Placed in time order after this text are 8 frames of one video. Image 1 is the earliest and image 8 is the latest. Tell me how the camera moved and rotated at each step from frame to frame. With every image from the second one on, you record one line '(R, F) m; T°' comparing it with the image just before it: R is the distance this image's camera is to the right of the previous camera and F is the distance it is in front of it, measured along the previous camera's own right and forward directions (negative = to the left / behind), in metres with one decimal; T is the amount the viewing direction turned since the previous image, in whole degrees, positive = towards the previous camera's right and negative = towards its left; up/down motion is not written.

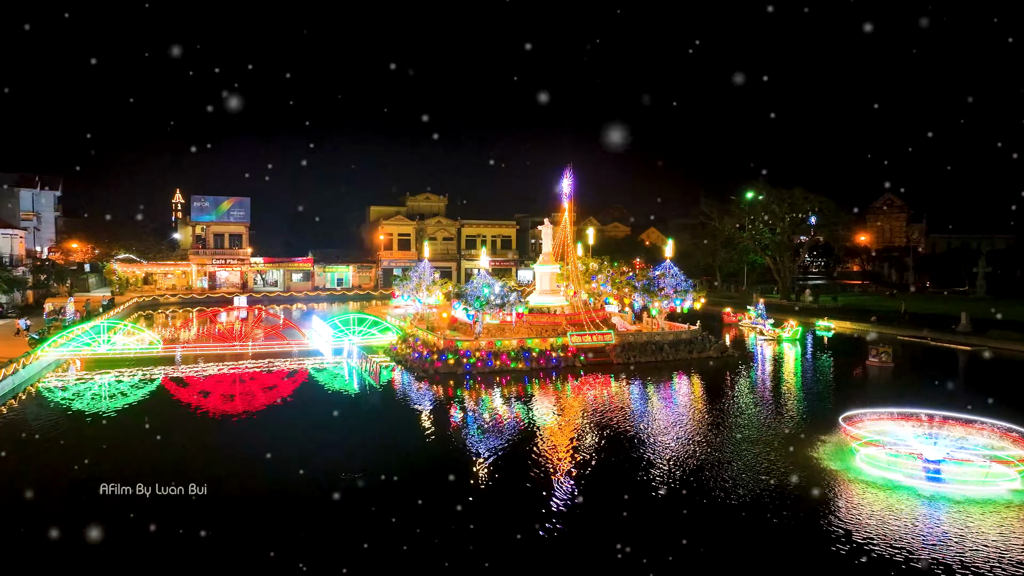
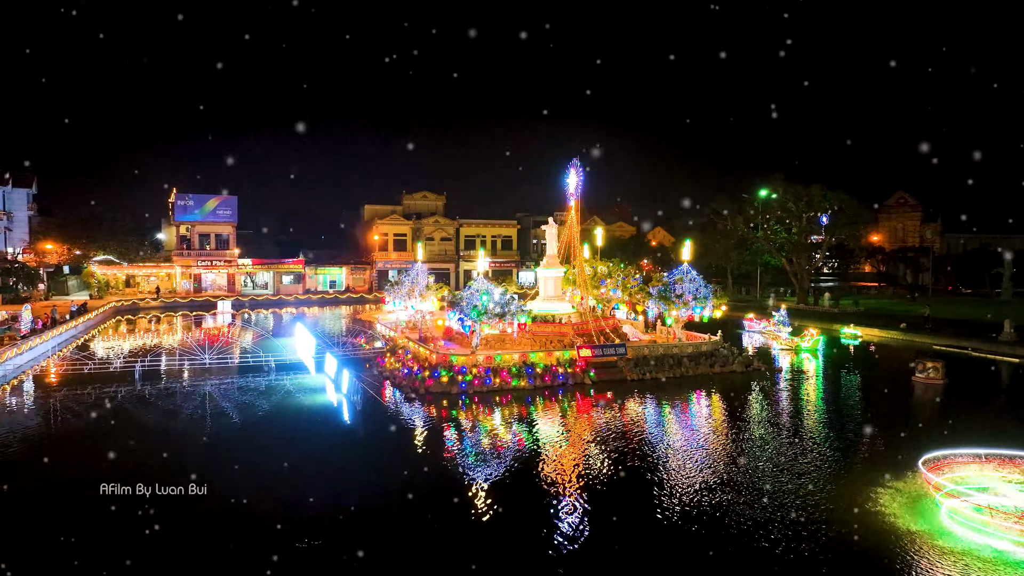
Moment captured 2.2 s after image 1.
(0.0, +2.5) m; 0°
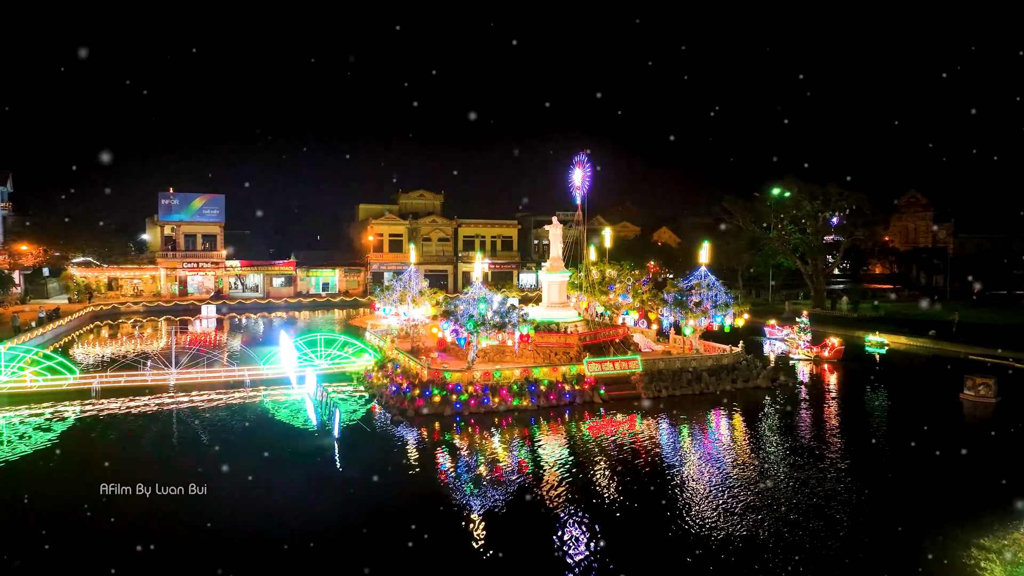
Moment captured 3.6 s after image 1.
(0.0, +2.1) m; 0°
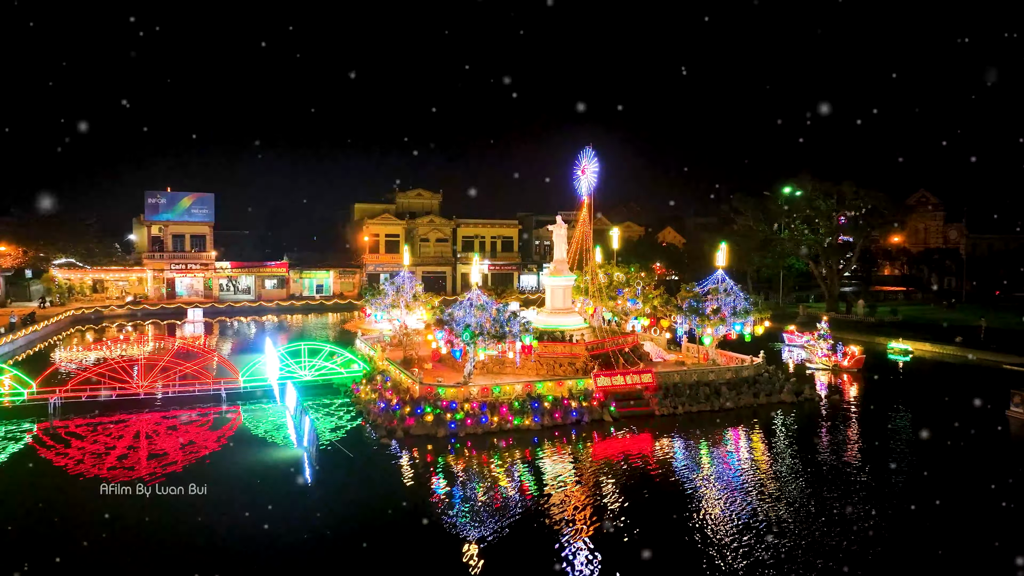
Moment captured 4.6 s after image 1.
(0.0, +1.7) m; 0°
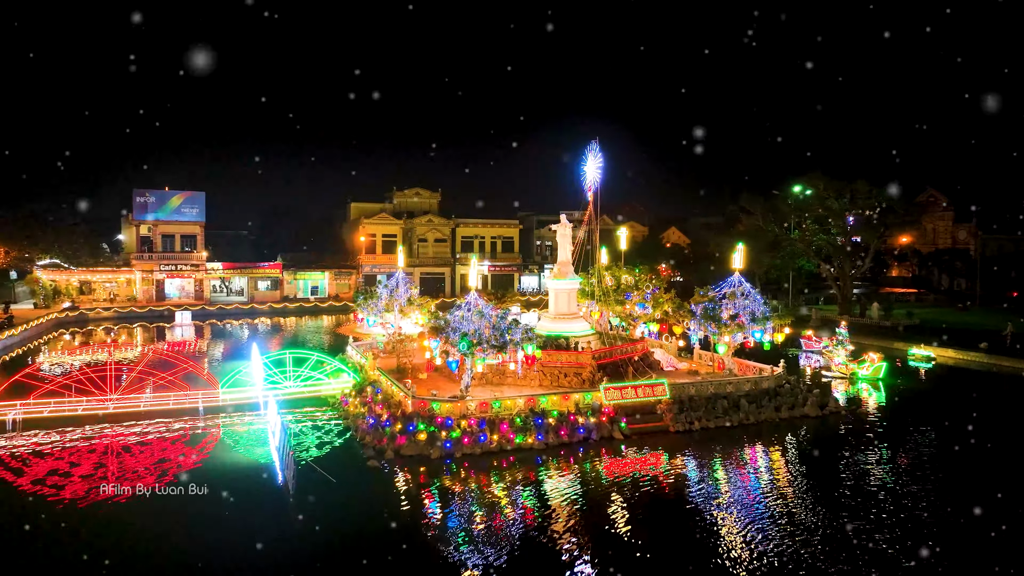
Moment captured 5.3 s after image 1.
(0.0, +1.4) m; 0°
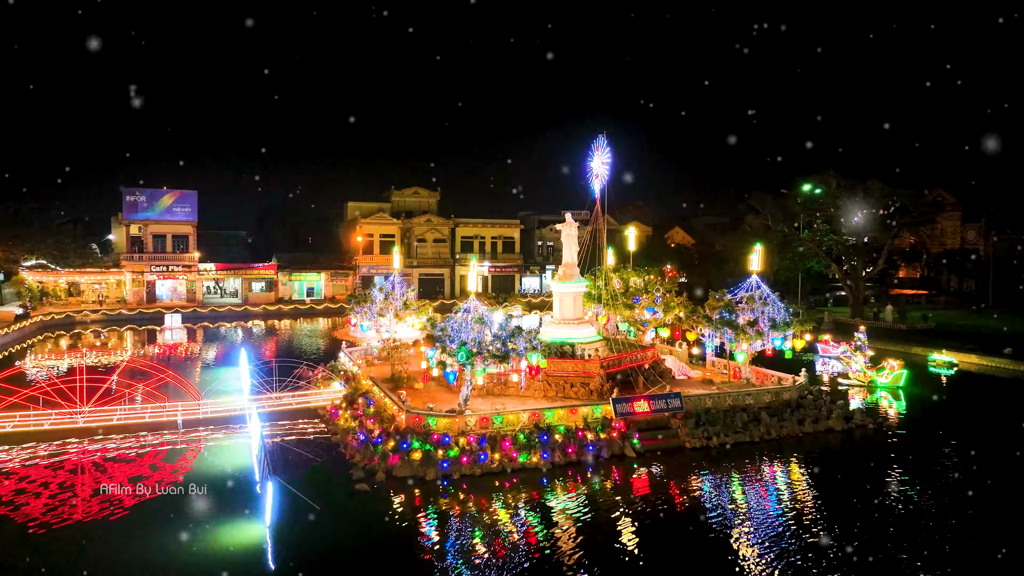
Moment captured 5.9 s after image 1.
(-0.1, +1.2) m; 0°
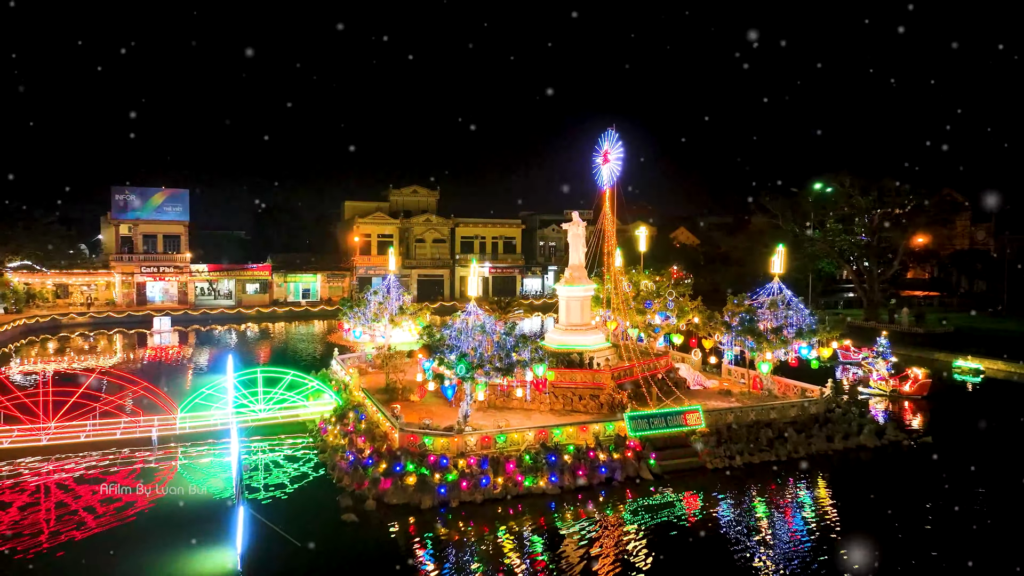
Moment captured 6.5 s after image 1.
(-0.1, +1.2) m; 0°
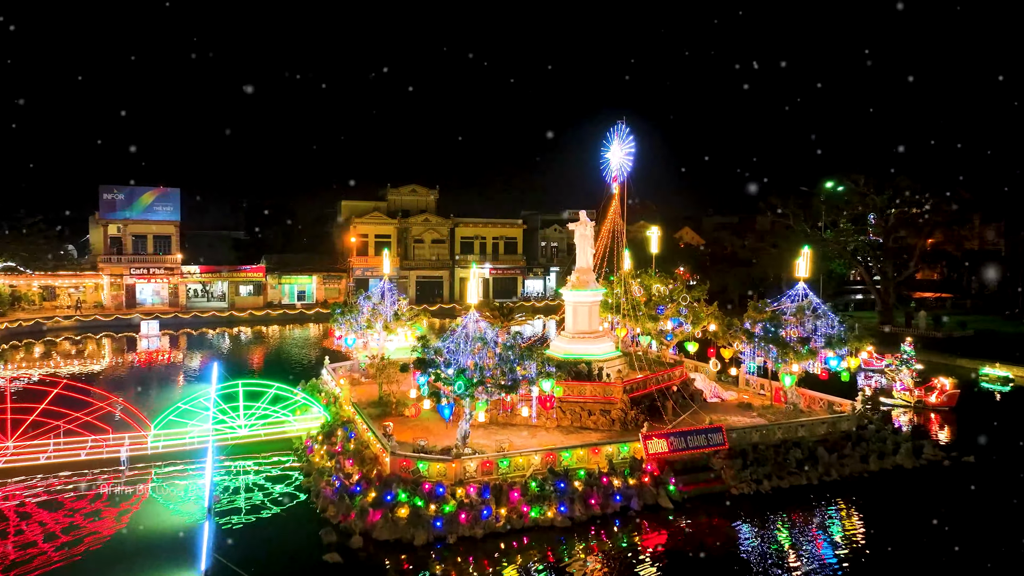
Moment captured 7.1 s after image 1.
(-0.1, +1.2) m; 0°
